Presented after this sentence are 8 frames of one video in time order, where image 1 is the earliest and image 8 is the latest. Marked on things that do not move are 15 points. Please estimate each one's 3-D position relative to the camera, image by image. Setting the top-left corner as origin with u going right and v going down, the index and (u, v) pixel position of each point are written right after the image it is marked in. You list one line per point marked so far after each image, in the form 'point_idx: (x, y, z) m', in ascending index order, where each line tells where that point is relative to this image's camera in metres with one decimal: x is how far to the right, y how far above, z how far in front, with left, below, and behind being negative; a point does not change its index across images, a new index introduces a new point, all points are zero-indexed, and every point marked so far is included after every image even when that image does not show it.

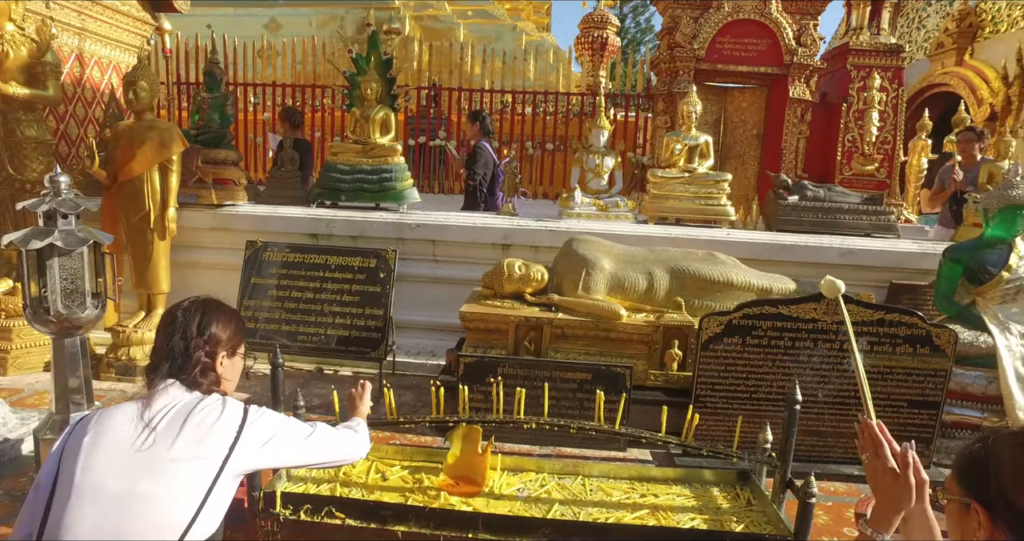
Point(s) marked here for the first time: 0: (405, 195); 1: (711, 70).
0: (-0.7, +0.5, +4.5) m
1: (+1.9, +1.9, +6.0) m
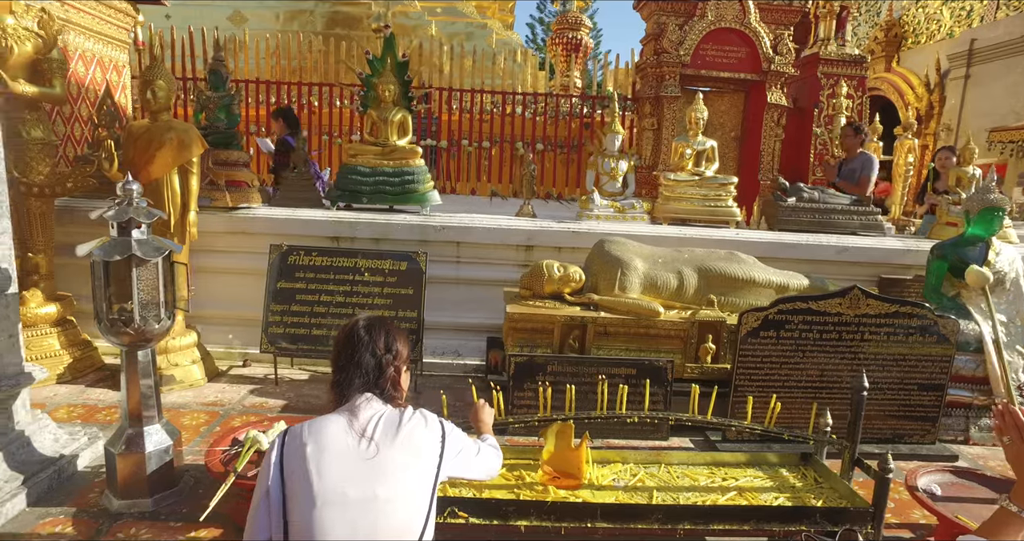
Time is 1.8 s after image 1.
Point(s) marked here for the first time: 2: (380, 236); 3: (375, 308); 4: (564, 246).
0: (-0.6, +0.5, +4.5) m
1: (+1.8, +2.0, +6.3) m
2: (-0.9, +0.2, +4.2) m
3: (-0.8, -0.2, +3.9) m
4: (+0.4, +0.2, +4.4) m
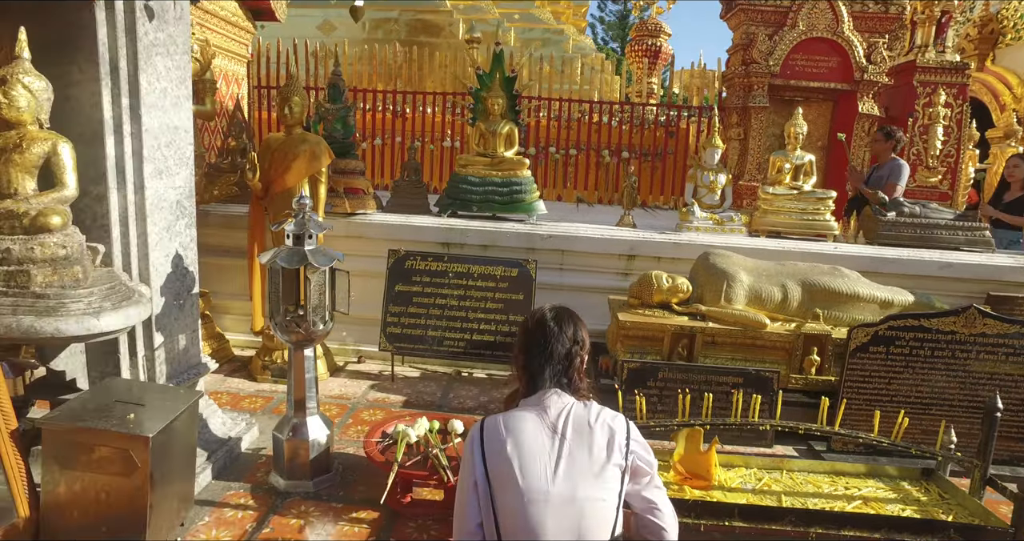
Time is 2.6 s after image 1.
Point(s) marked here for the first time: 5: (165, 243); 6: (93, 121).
0: (+0.2, +0.5, +4.7) m
1: (+2.7, +1.9, +6.3) m
2: (-0.2, +0.2, +4.5) m
3: (-0.2, -0.3, +4.2) m
4: (+1.1, +0.1, +4.5) m
5: (-1.6, +0.1, +2.8) m
6: (-1.7, +0.6, +2.6) m
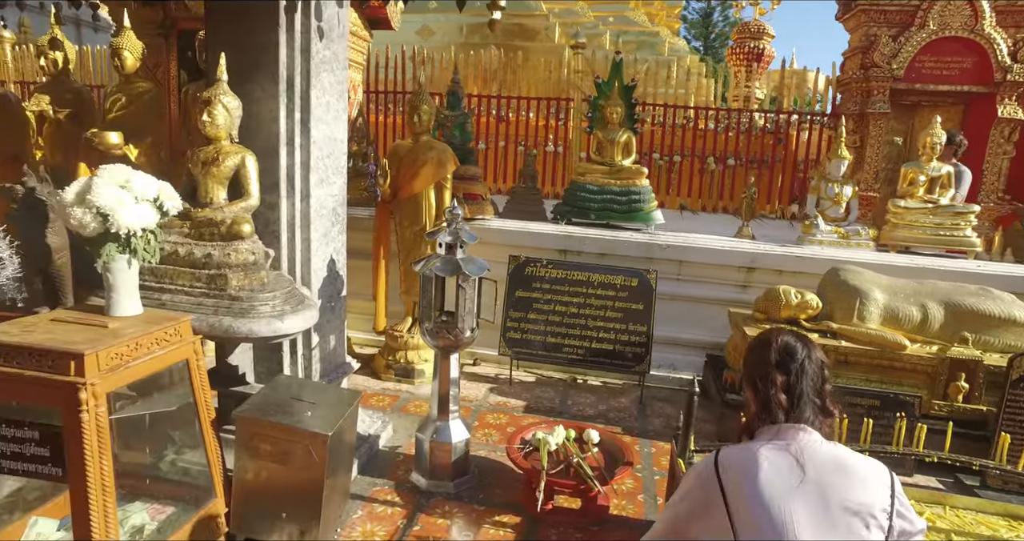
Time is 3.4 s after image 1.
0: (+1.1, +0.4, +4.7) m
1: (+3.8, +1.7, +6.0) m
2: (+0.7, +0.1, +4.5) m
3: (+0.6, -0.3, +4.2) m
4: (+1.9, 0.0, +4.4) m
5: (-0.9, +0.1, +3.0) m
6: (-1.1, +0.6, +2.8) m
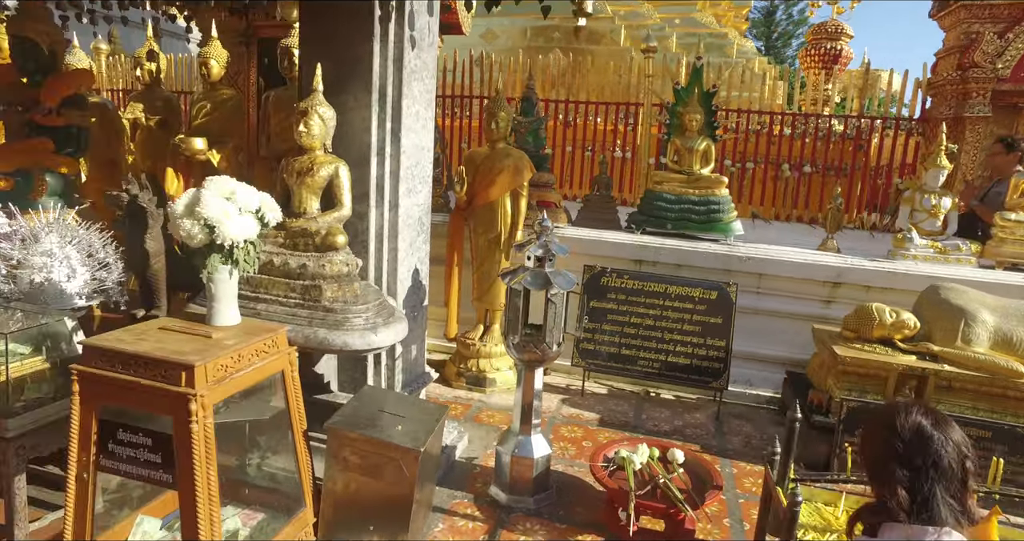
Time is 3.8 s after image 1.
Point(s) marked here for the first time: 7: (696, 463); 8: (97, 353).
0: (+1.6, +0.3, +4.5) m
1: (+4.5, +1.6, +5.7) m
2: (+1.2, +0.1, +4.3) m
3: (+1.1, -0.4, +4.1) m
4: (+2.4, -0.1, +4.2) m
5: (-0.5, +0.1, +3.0) m
6: (-0.7, +0.6, +2.8) m
7: (+0.9, -0.9, +3.1) m
8: (-1.4, -0.3, +2.0) m
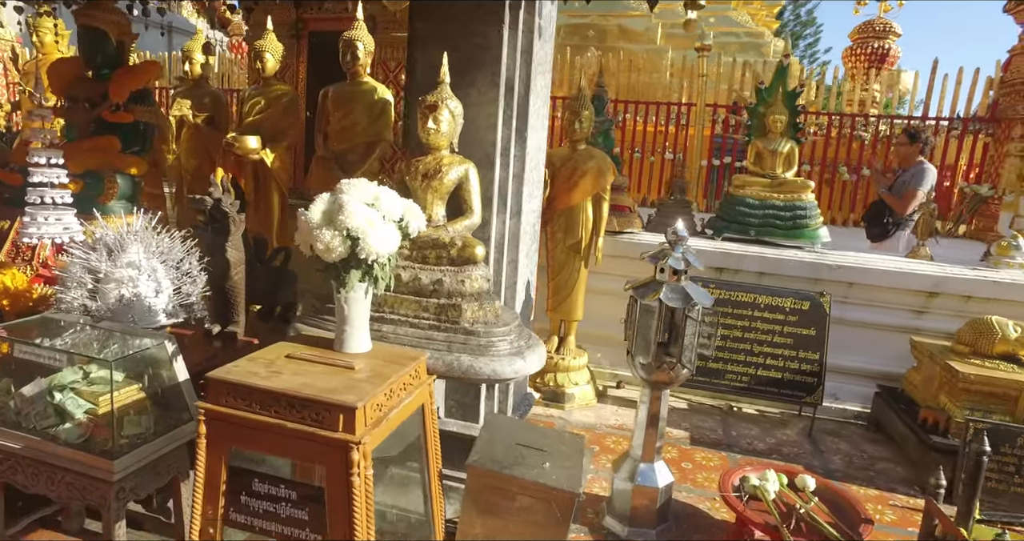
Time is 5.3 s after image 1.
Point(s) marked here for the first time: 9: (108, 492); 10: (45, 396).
0: (+2.1, +0.3, +4.3) m
1: (+5.0, +1.5, +5.5) m
2: (+1.7, 0.0, +4.1) m
3: (+1.6, -0.5, +3.8) m
4: (+2.9, -0.2, +3.9) m
5: (+0.1, 0.0, +2.7) m
6: (-0.1, +0.5, +2.5) m
7: (+1.4, -1.0, +2.8) m
8: (-0.8, -0.3, +1.7) m
9: (-1.3, -0.7, +2.0) m
10: (-1.6, -0.4, +2.2) m
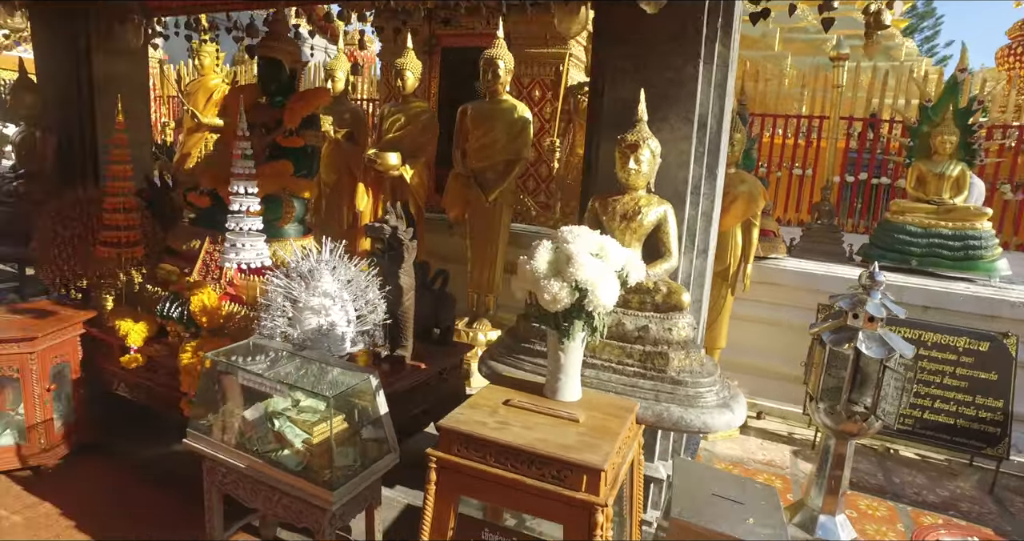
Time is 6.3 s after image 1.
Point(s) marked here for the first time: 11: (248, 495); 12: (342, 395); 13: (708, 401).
0: (+3.0, 0.0, +4.0) m
1: (+6.0, +1.2, +4.8) m
2: (+2.6, -0.2, +3.8) m
3: (+2.5, -0.7, +3.5) m
4: (+3.8, -0.4, +3.5) m
5: (+0.8, -0.2, +2.6) m
6: (+0.6, +0.3, +2.5) m
7: (+2.2, -1.2, +2.6) m
8: (-0.2, -0.5, +1.8) m
9: (-0.6, -0.8, +2.1) m
10: (-0.9, -0.6, +2.3) m
11: (-1.0, -0.8, +2.3) m
12: (-0.6, -0.4, +2.2) m
13: (+0.6, -0.4, +2.1) m
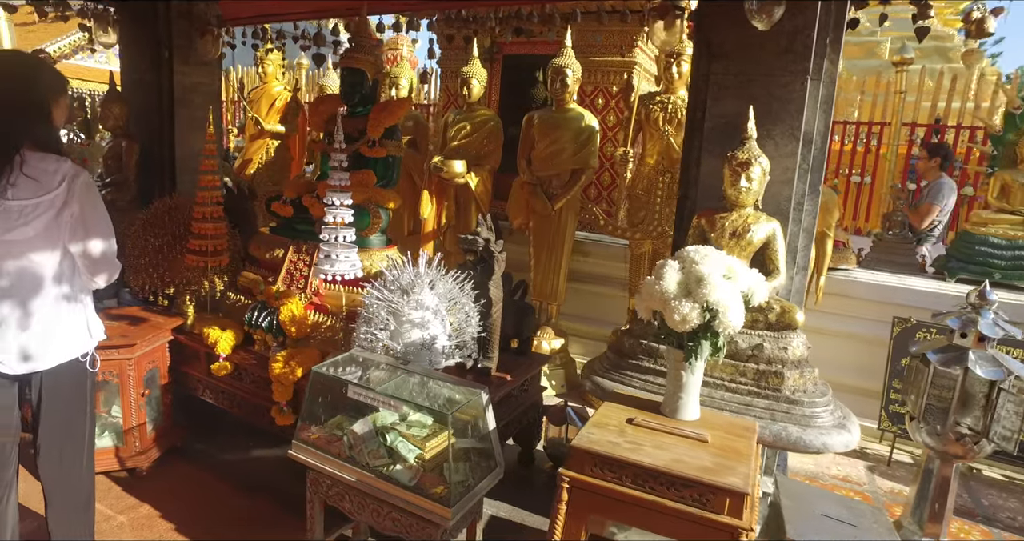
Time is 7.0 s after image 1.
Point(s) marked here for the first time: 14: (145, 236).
0: (+3.5, -0.1, +3.9) m
1: (+6.5, +1.1, +4.6) m
2: (+3.1, -0.3, +3.7) m
3: (+2.9, -0.8, +3.5) m
4: (+4.2, -0.5, +3.4) m
5: (+1.2, -0.2, +2.6) m
6: (+1.1, +0.3, +2.5) m
7: (+2.6, -1.3, +2.5) m
8: (+0.2, -0.5, +1.8) m
9: (-0.2, -0.9, +2.1) m
10: (-0.5, -0.6, +2.3) m
11: (-0.6, -0.9, +2.3) m
12: (-0.2, -0.5, +2.2) m
13: (+1.0, -0.5, +2.1) m
14: (-2.2, +0.2, +3.8) m
